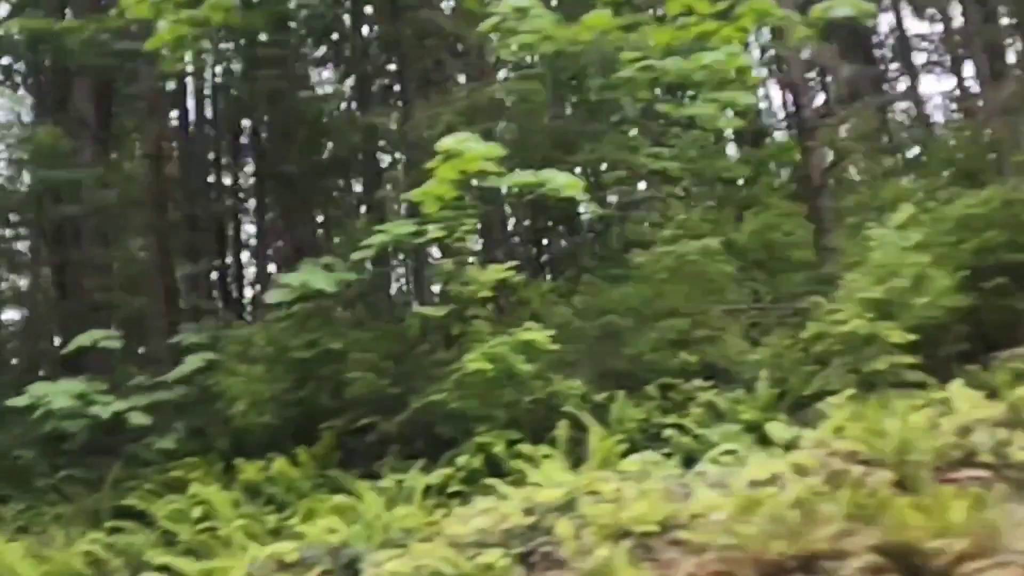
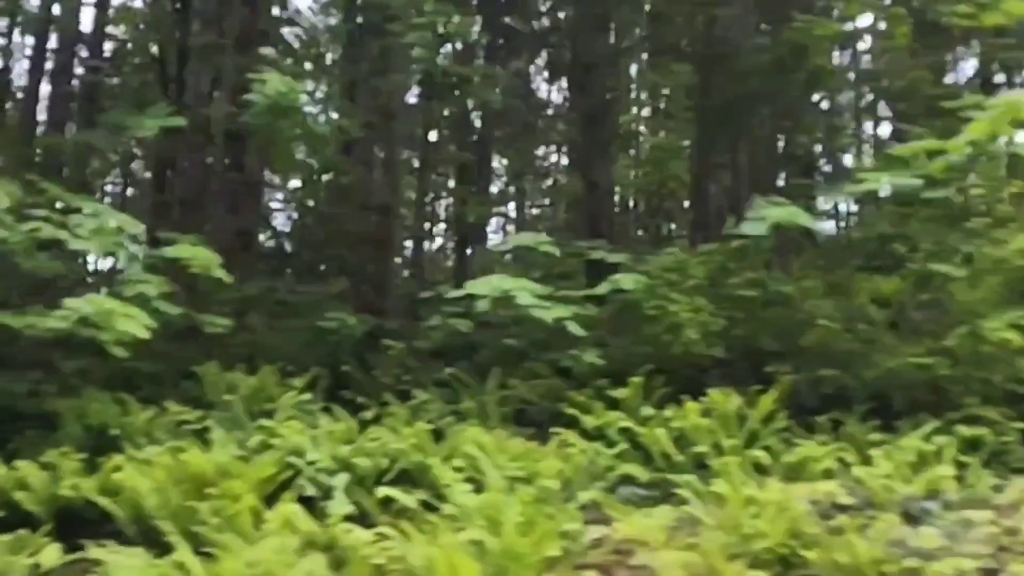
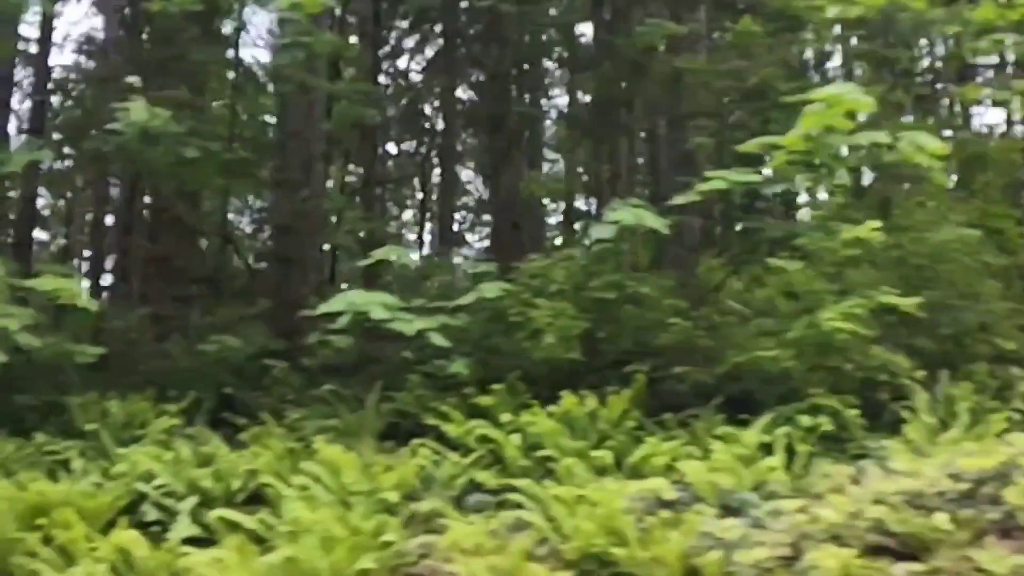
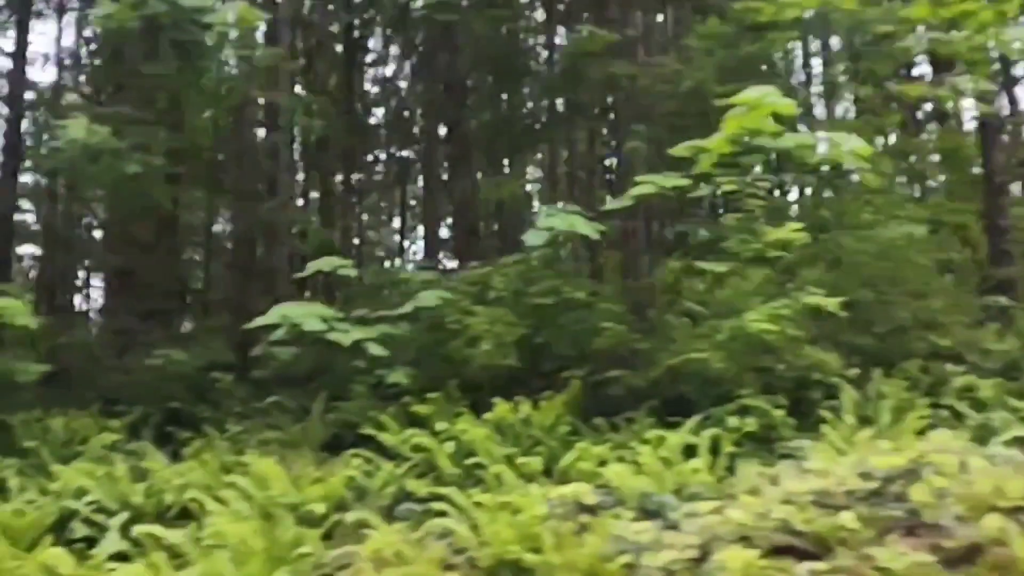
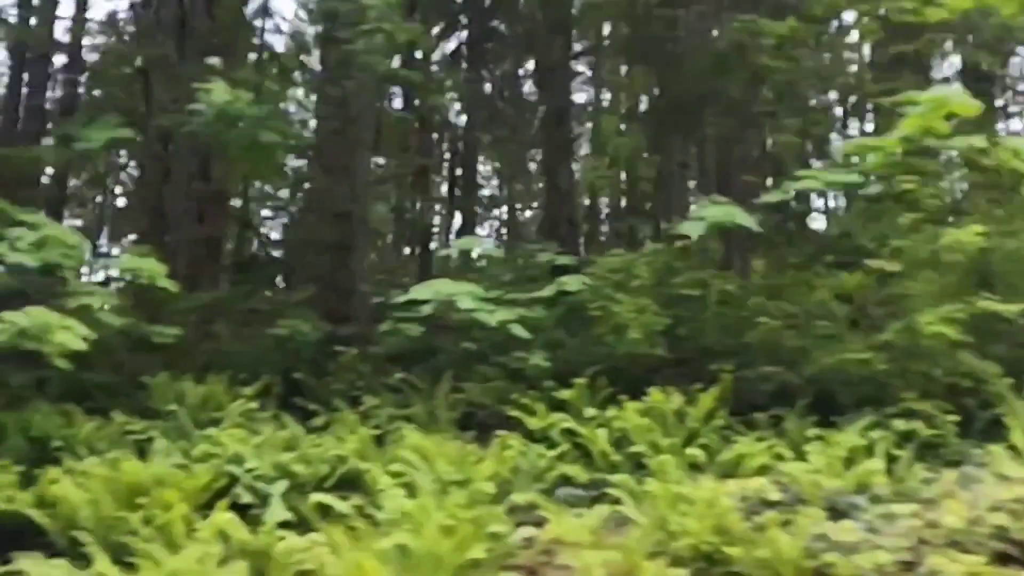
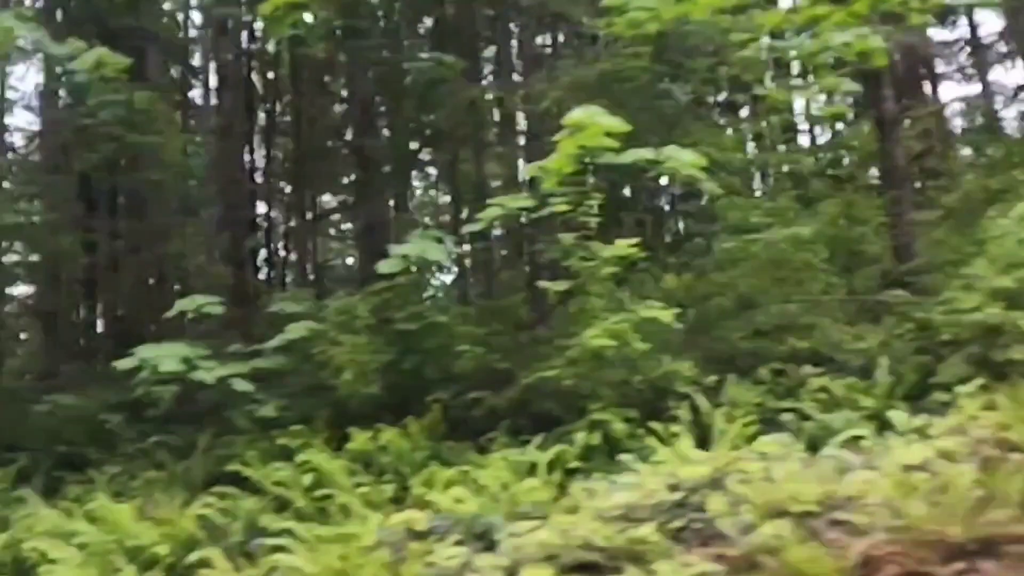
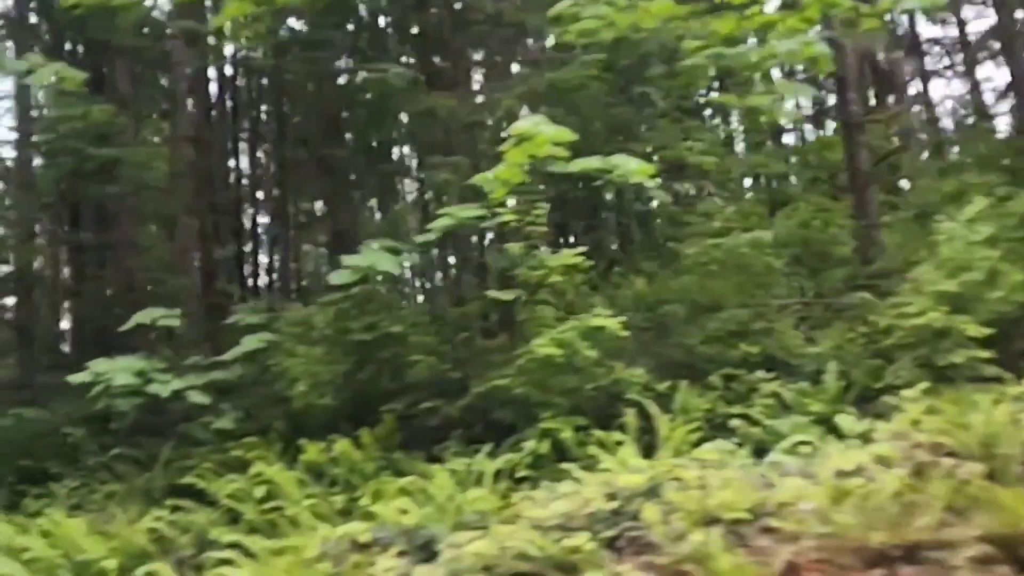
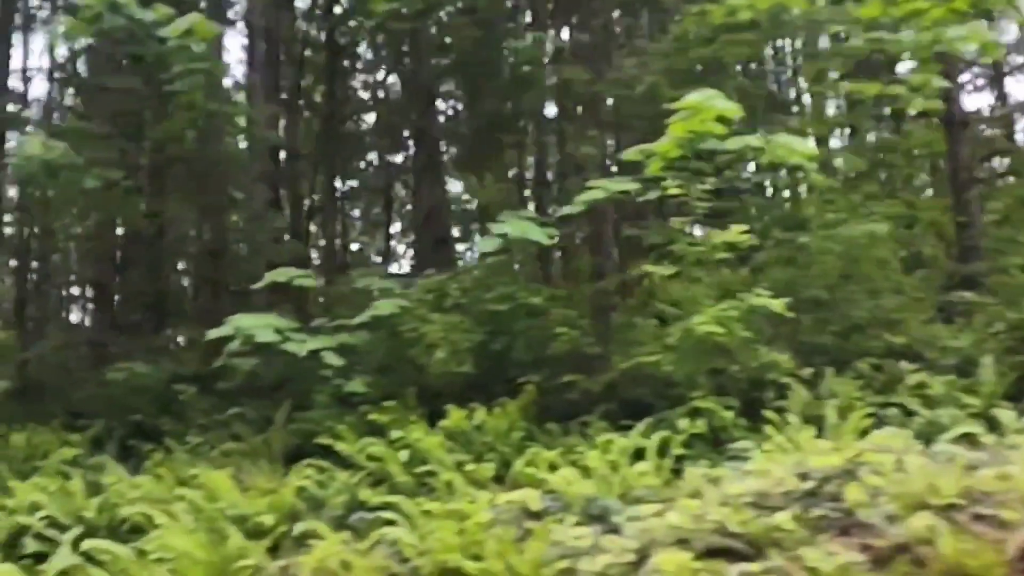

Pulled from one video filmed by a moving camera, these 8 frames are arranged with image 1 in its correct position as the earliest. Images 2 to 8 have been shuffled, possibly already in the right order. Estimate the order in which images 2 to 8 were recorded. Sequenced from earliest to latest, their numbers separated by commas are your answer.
7, 6, 8, 4, 3, 5, 2
